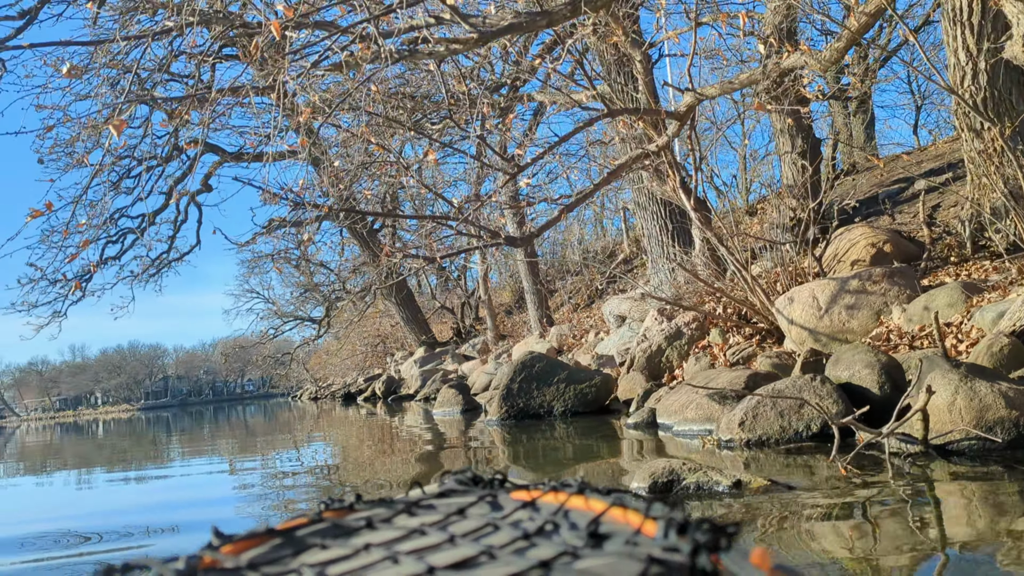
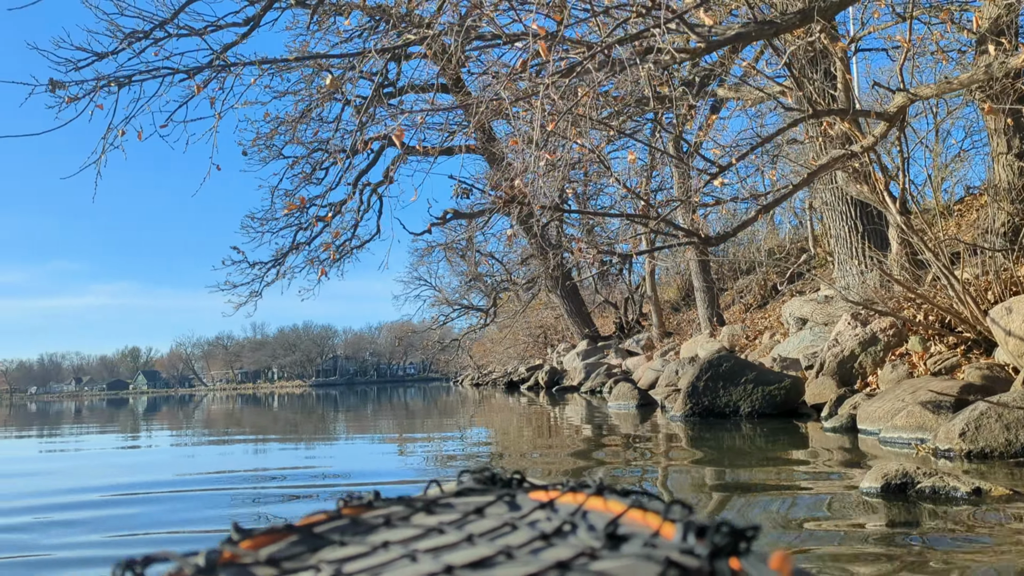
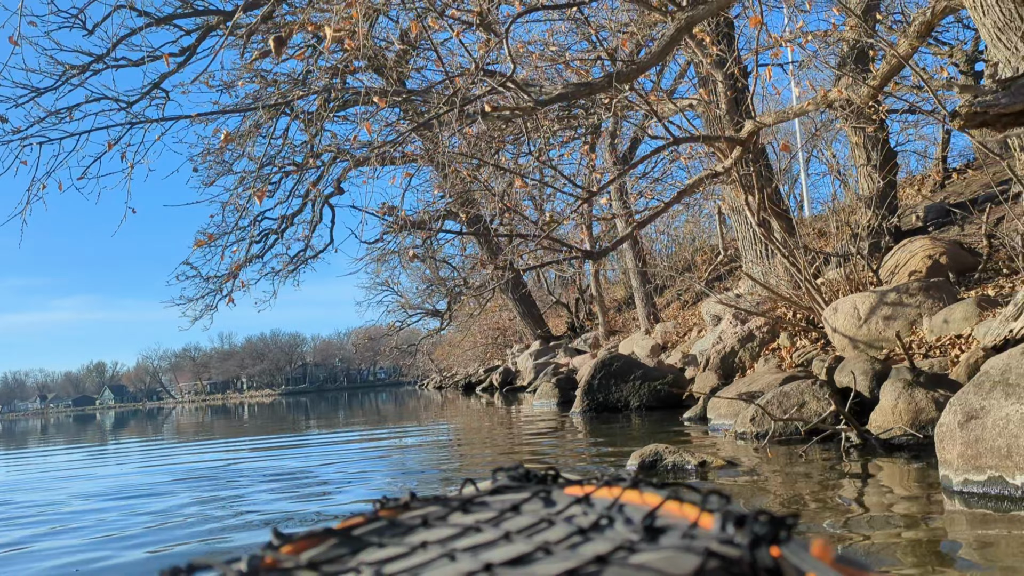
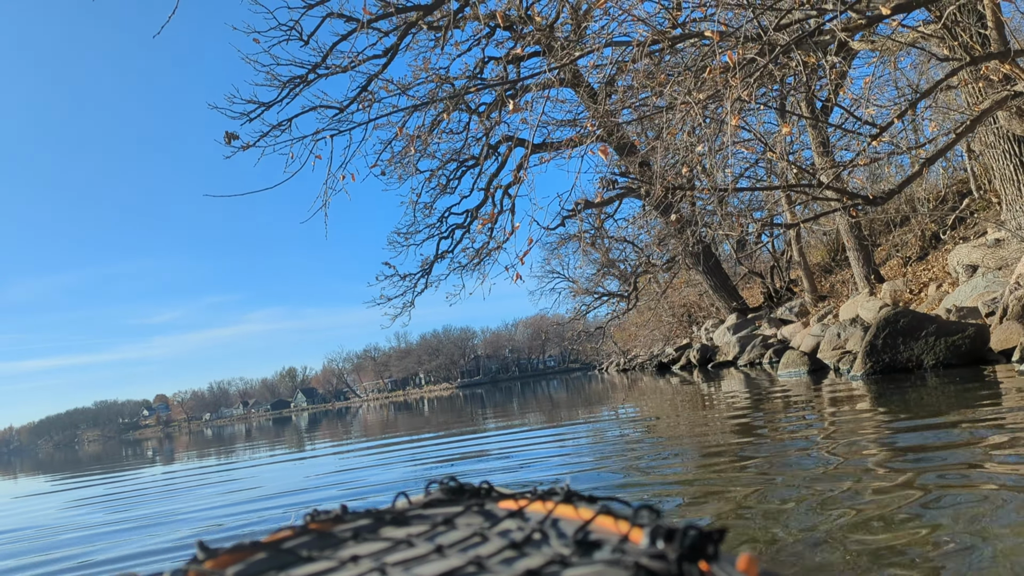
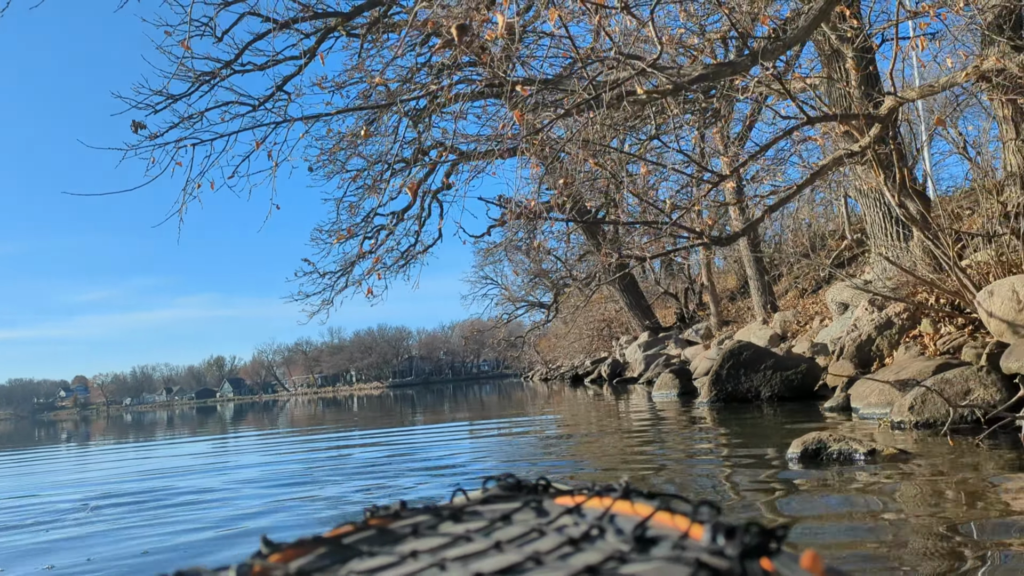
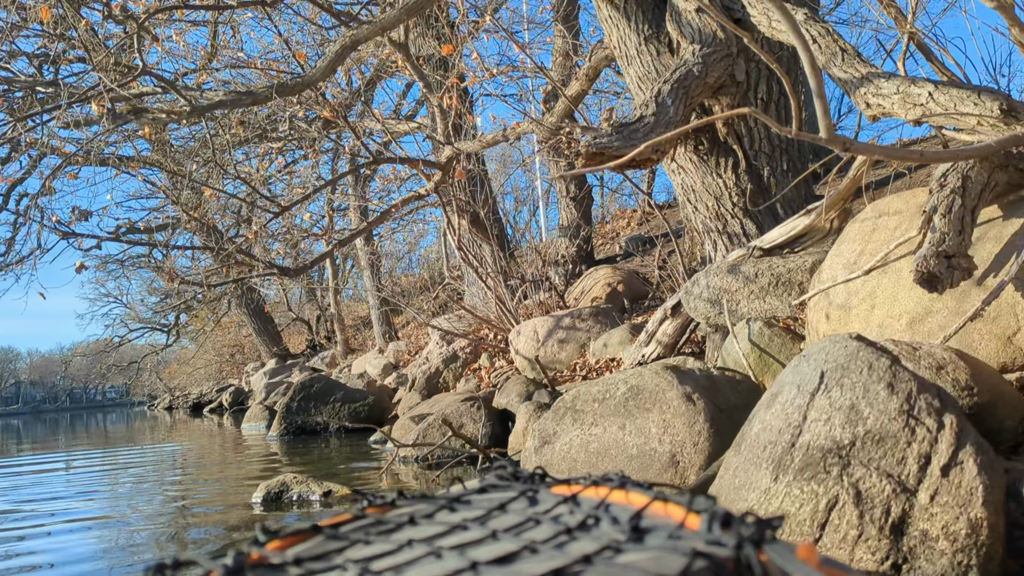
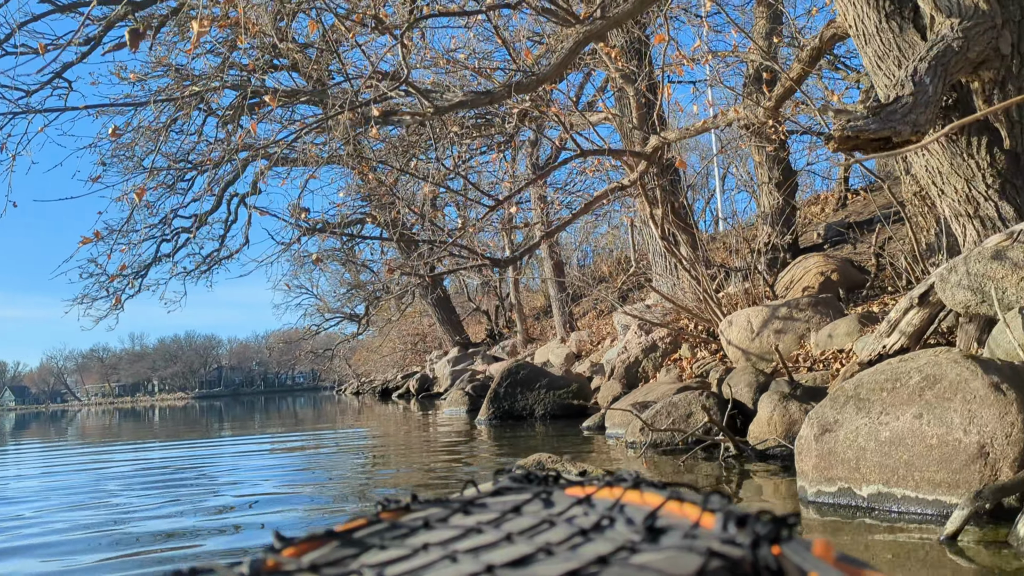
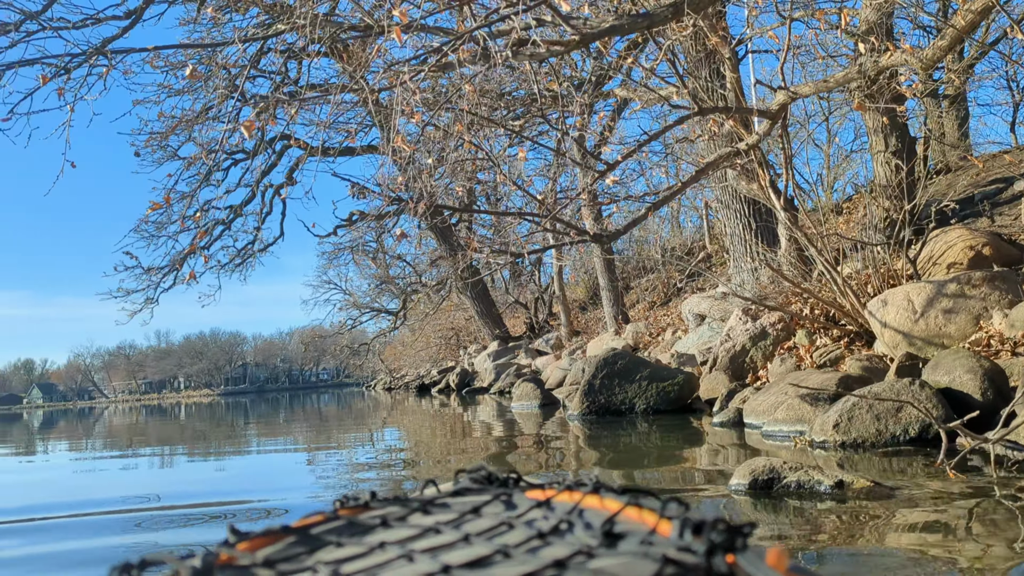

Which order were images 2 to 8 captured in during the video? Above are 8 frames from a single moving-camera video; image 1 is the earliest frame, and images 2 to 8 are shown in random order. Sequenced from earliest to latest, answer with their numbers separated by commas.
8, 2, 4, 5, 3, 7, 6
